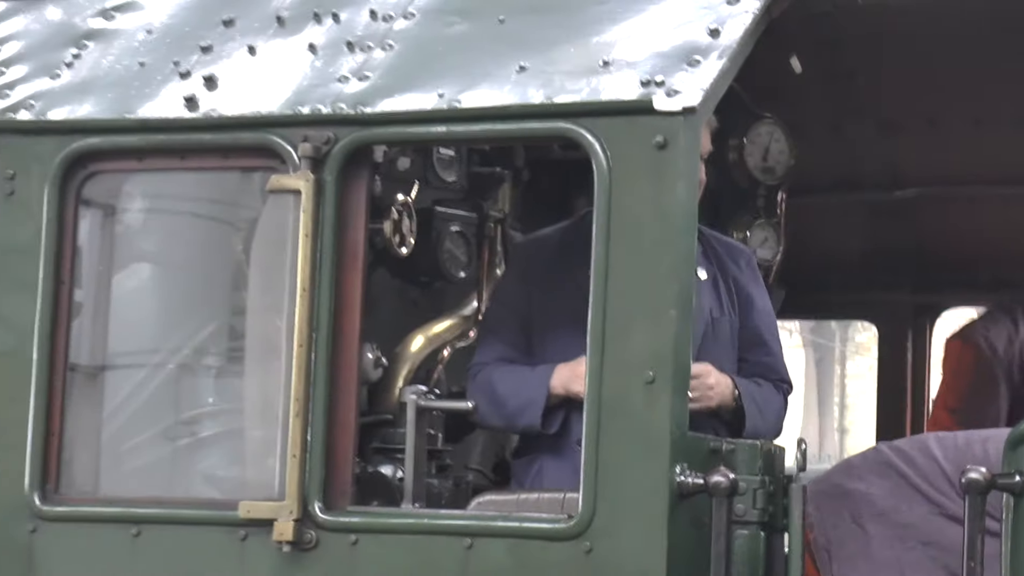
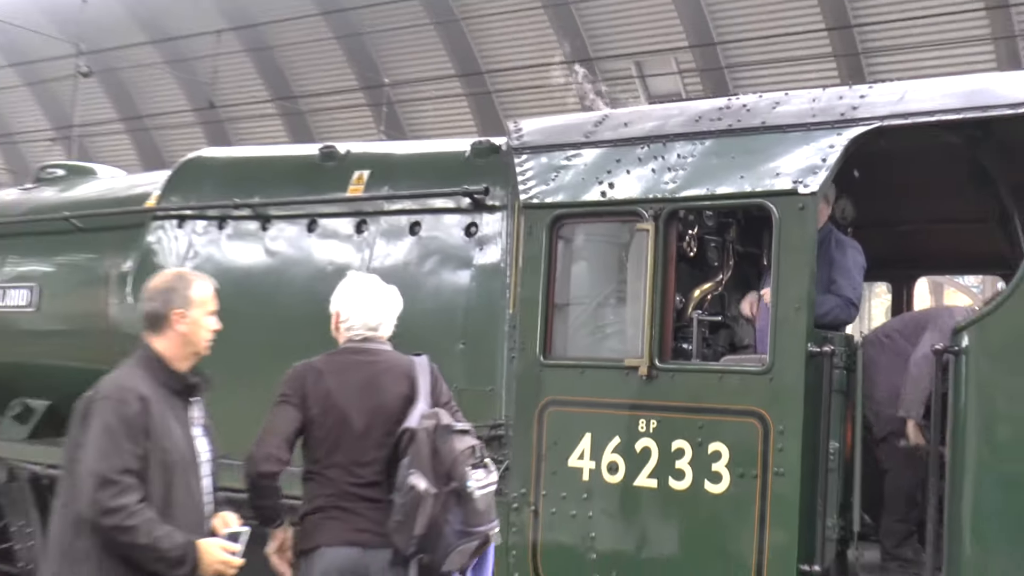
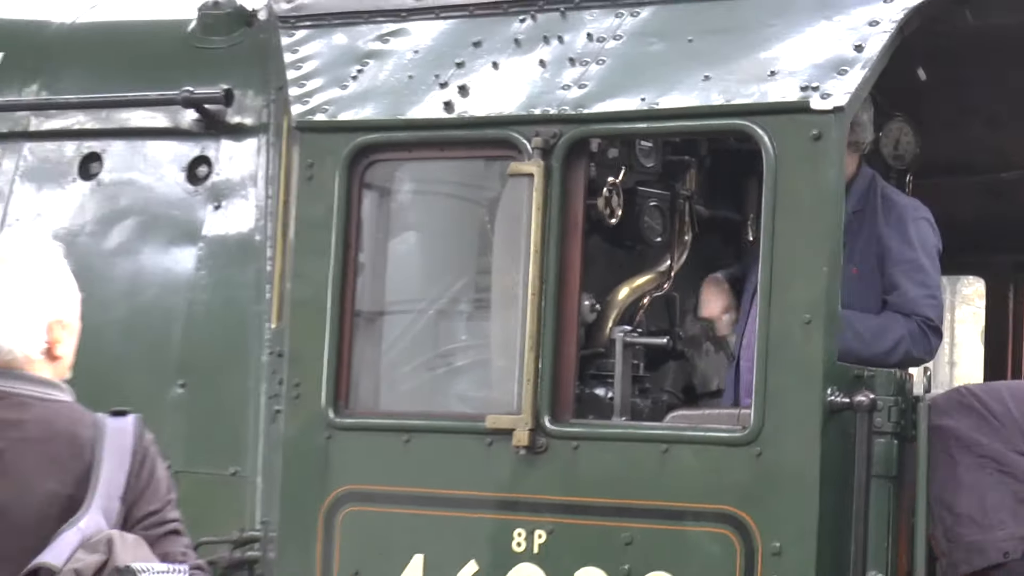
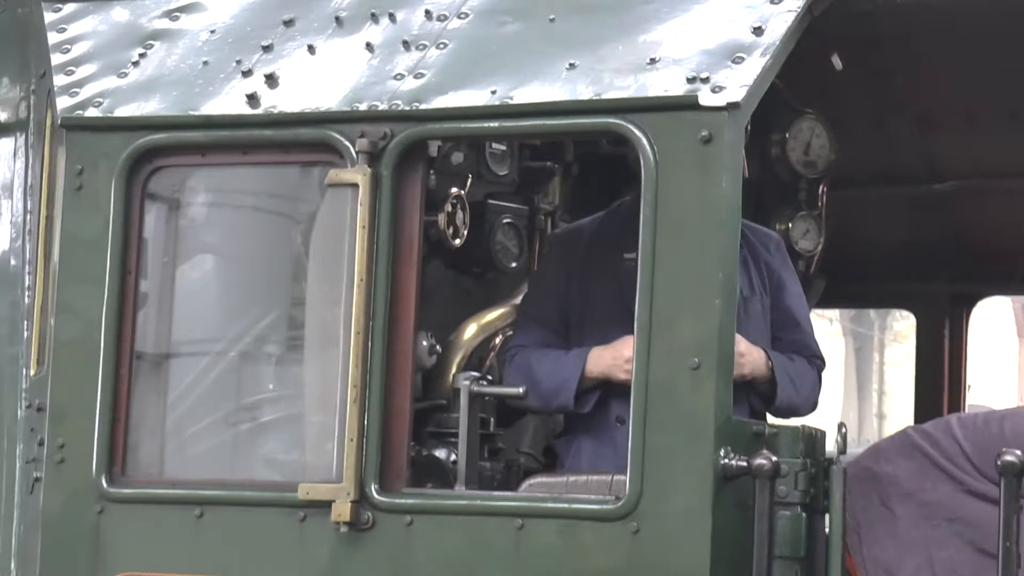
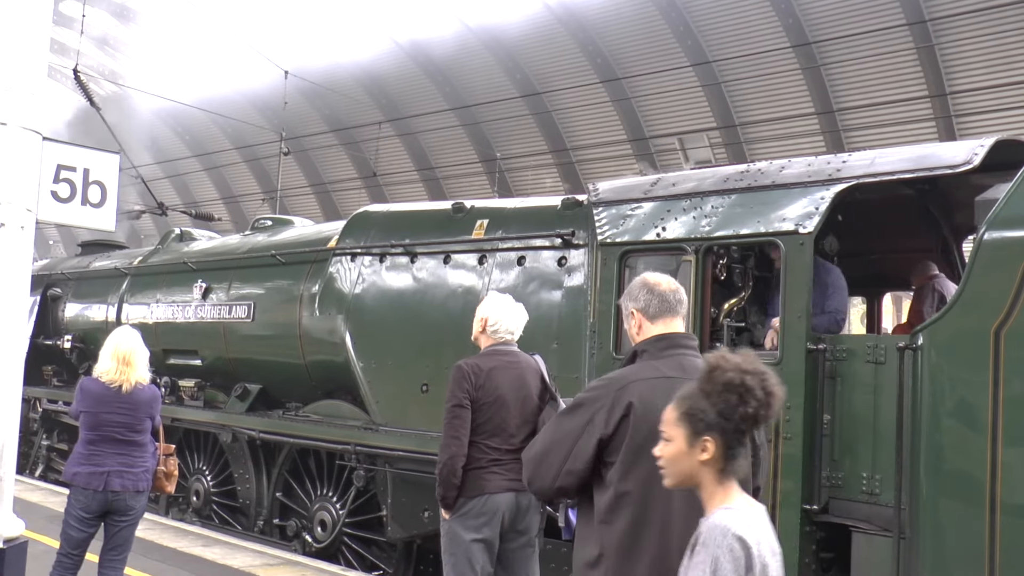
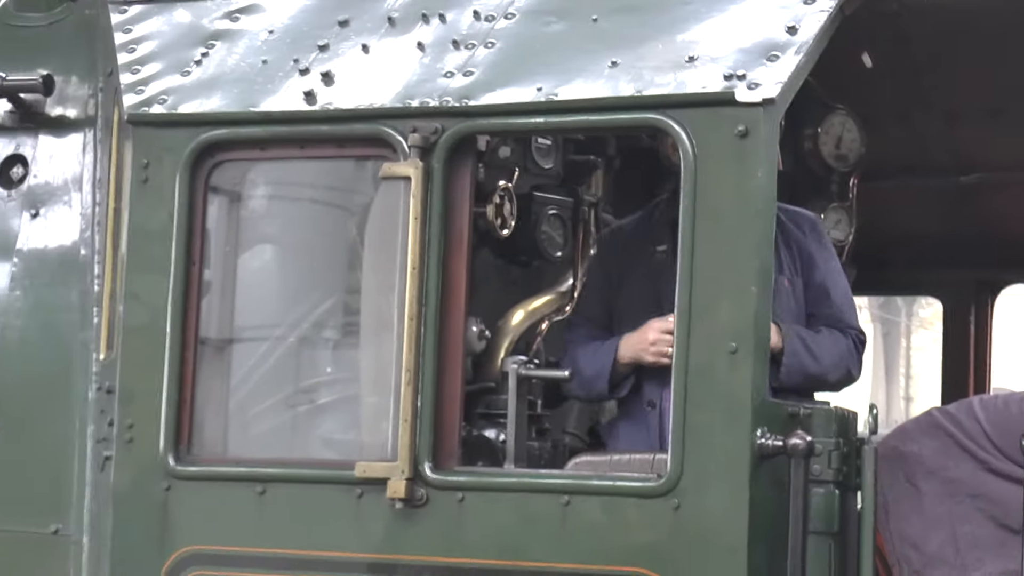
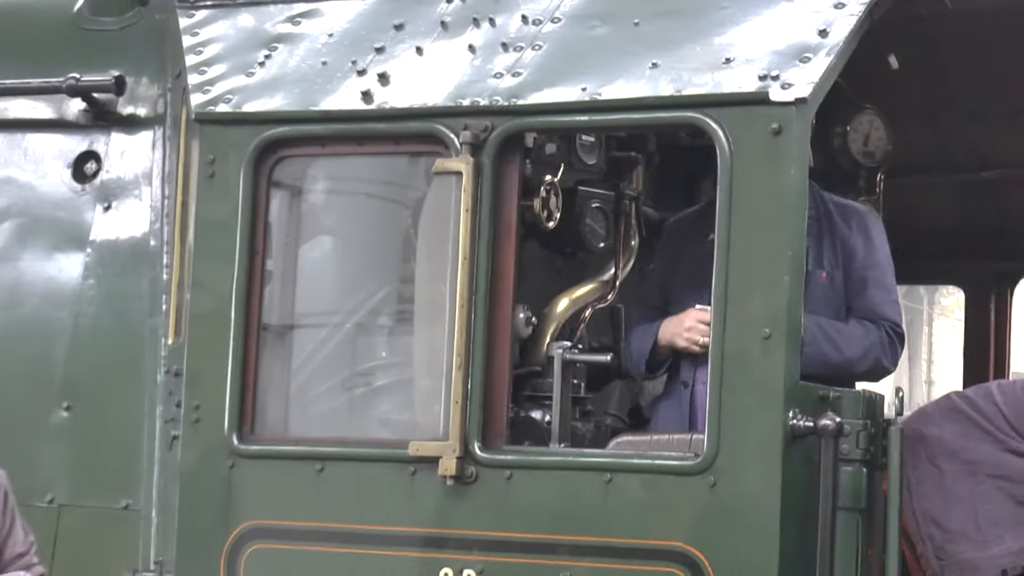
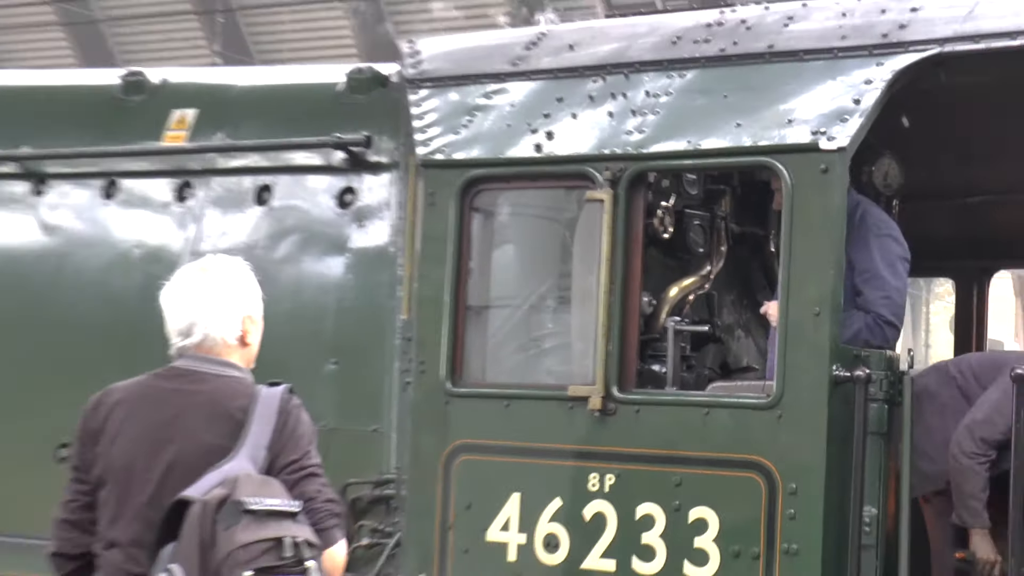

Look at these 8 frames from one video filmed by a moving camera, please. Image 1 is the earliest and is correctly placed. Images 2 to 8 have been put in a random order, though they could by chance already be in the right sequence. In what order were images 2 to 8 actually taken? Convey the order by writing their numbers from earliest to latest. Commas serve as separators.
4, 6, 7, 3, 8, 2, 5
